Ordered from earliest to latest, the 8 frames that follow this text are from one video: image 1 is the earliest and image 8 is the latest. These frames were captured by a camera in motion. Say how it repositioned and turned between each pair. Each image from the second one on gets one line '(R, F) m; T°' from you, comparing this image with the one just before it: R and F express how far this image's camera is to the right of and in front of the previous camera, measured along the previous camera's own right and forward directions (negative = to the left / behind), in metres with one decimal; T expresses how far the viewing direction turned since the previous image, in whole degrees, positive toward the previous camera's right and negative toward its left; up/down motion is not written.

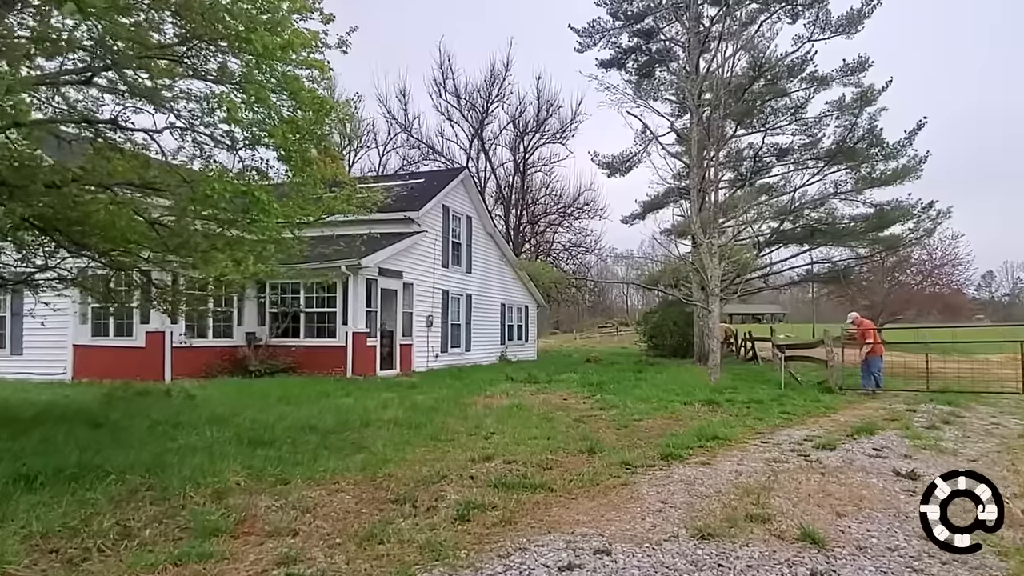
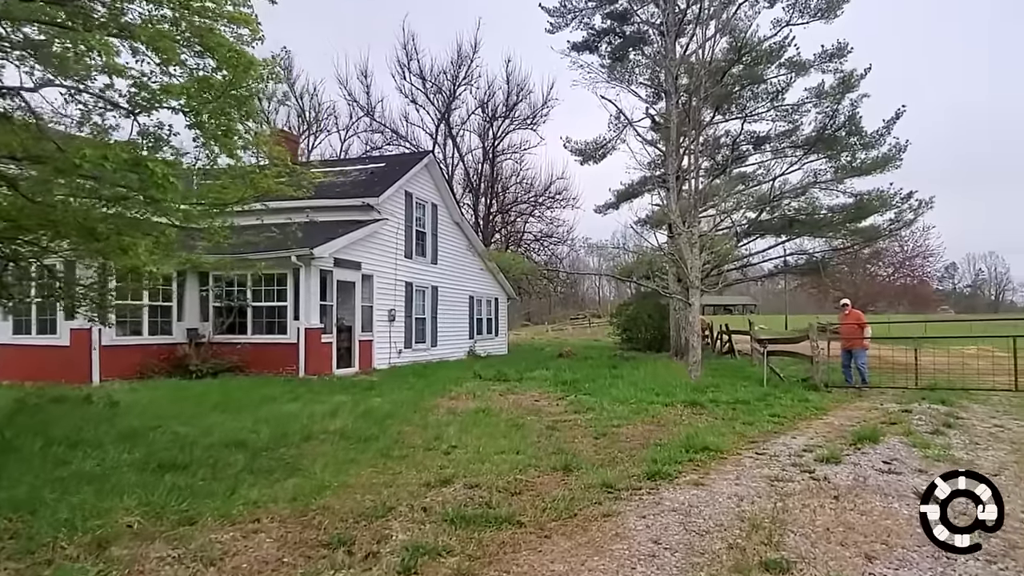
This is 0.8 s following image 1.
(+0.1, +1.0) m; +2°
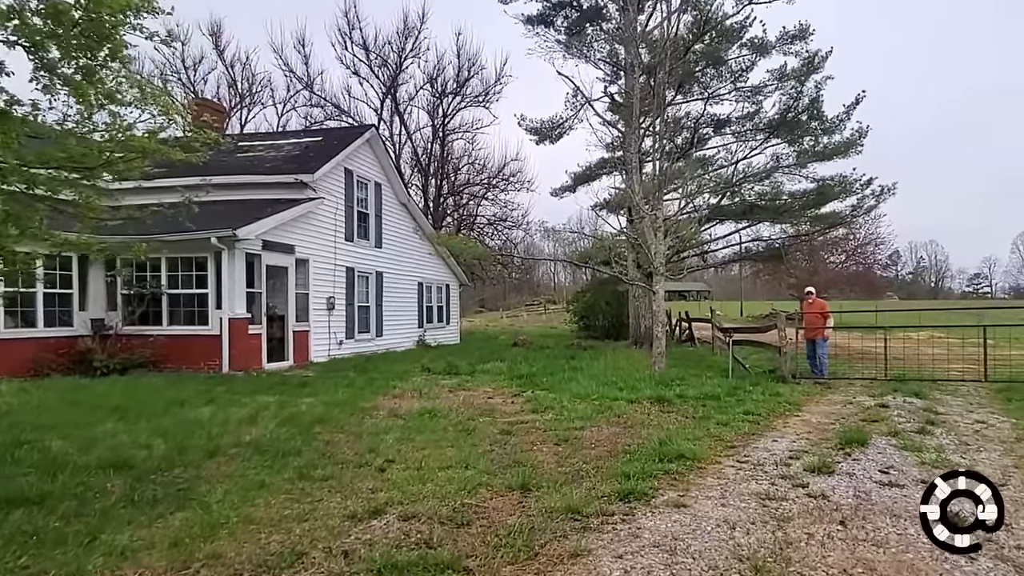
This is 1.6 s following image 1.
(+0.1, +1.0) m; +4°
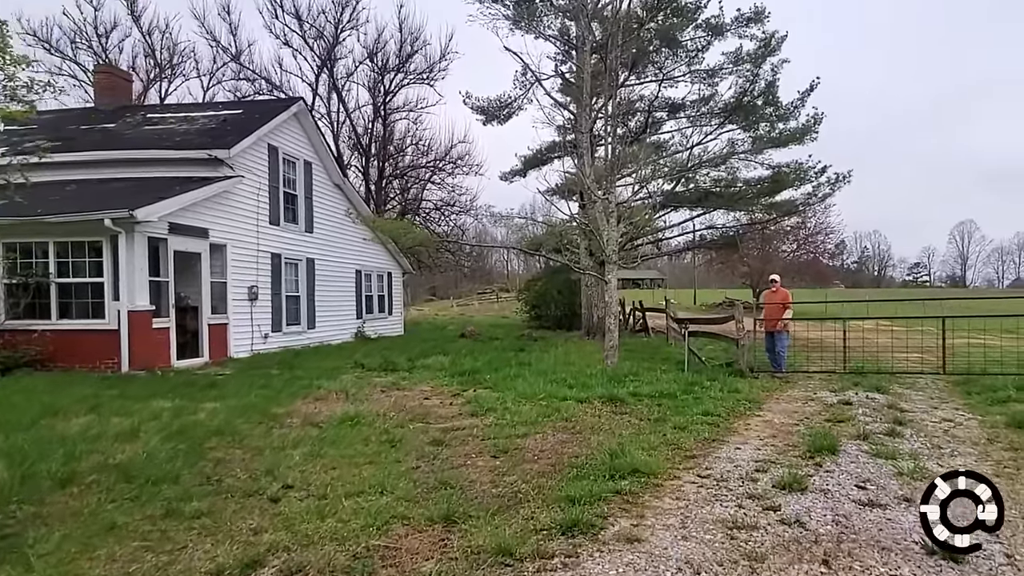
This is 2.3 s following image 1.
(+0.2, +0.9) m; +4°
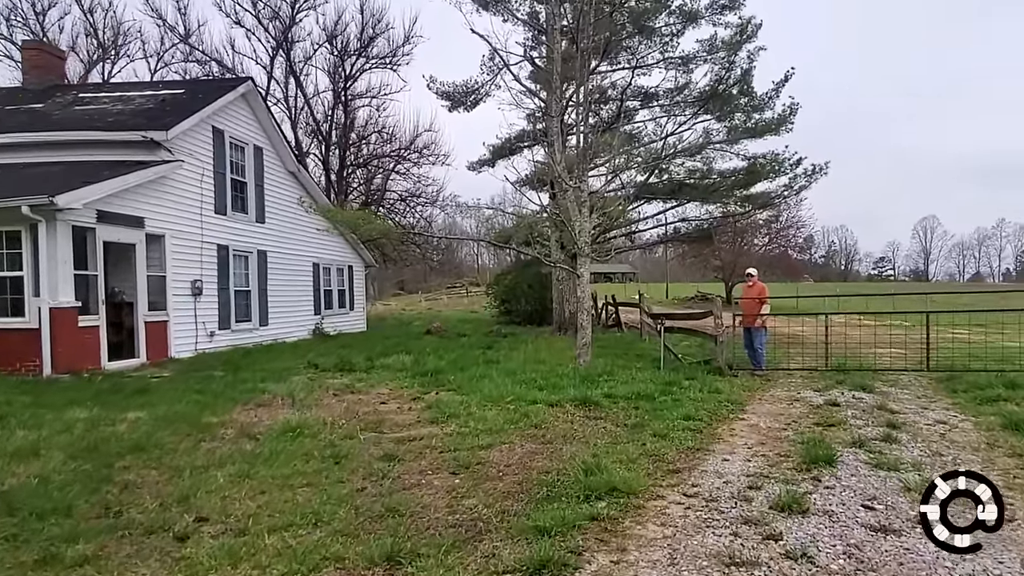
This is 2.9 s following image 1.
(+0.1, +0.7) m; +2°
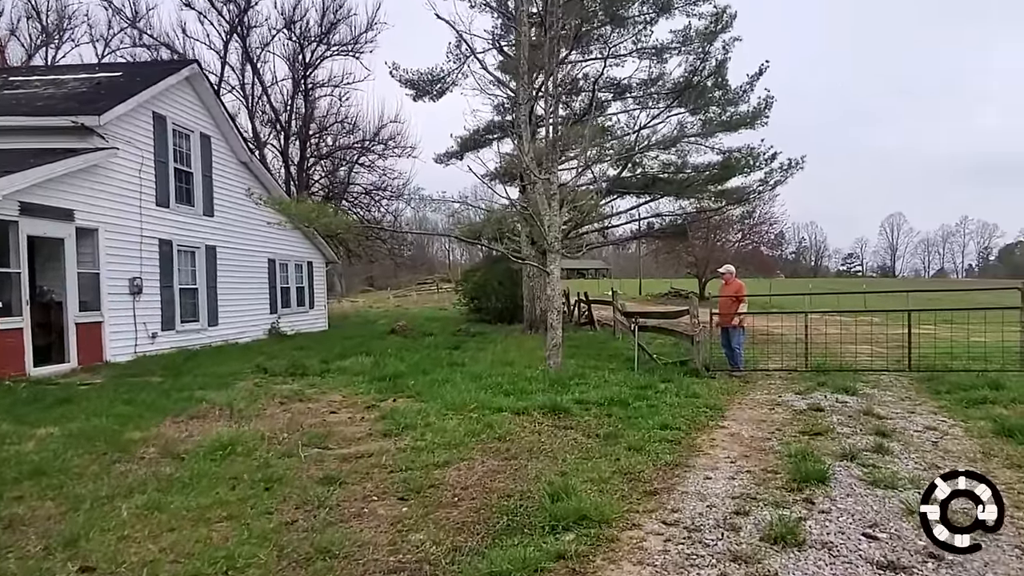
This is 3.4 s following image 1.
(+0.1, +0.6) m; +2°
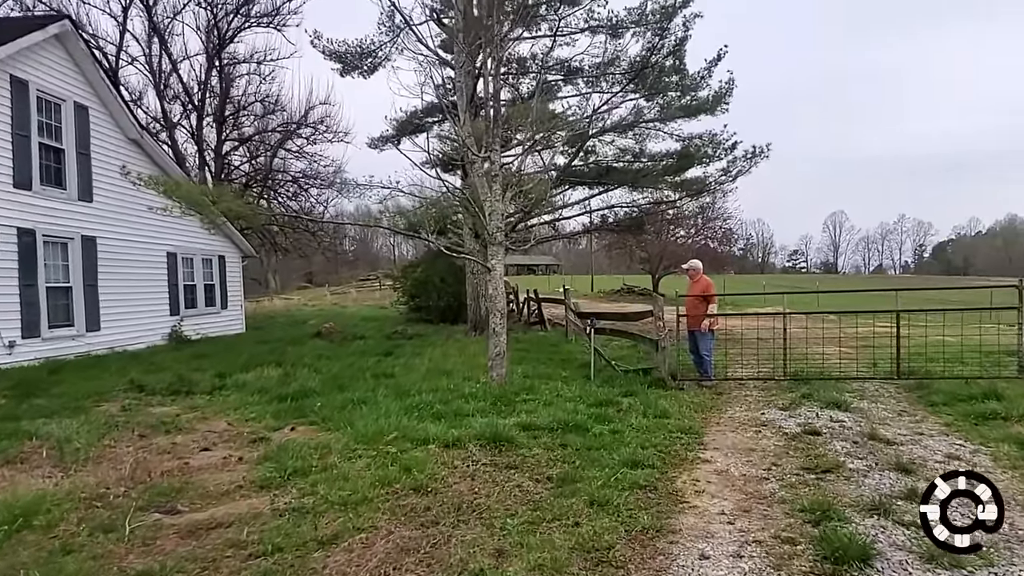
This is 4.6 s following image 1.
(+0.2, +1.5) m; +4°
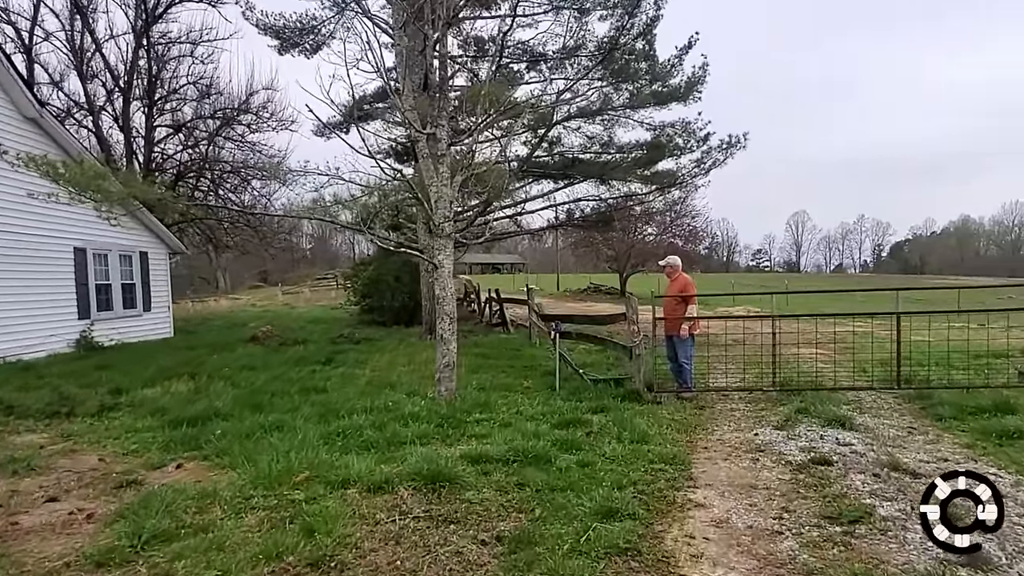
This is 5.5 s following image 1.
(+0.2, +1.2) m; +3°
